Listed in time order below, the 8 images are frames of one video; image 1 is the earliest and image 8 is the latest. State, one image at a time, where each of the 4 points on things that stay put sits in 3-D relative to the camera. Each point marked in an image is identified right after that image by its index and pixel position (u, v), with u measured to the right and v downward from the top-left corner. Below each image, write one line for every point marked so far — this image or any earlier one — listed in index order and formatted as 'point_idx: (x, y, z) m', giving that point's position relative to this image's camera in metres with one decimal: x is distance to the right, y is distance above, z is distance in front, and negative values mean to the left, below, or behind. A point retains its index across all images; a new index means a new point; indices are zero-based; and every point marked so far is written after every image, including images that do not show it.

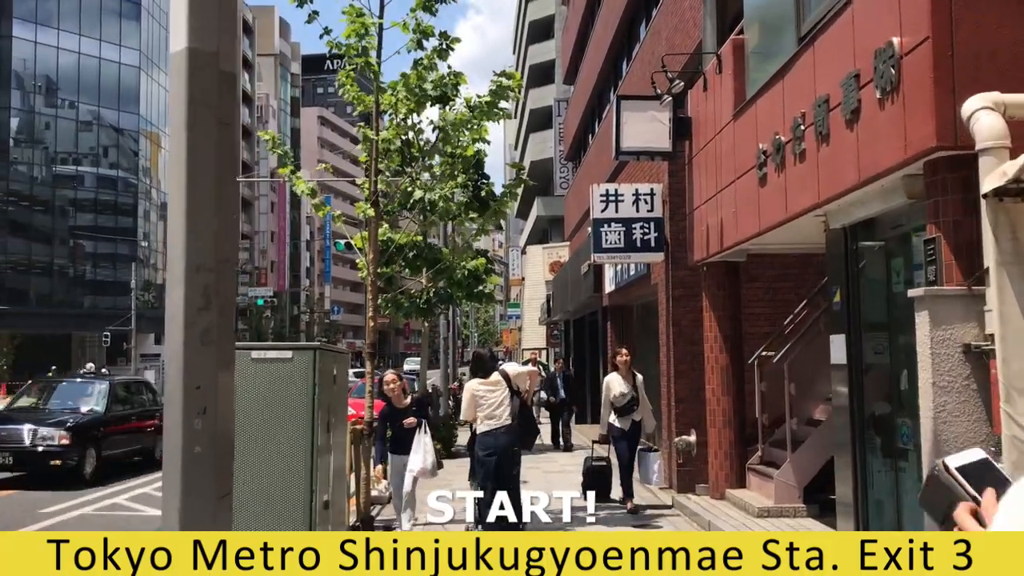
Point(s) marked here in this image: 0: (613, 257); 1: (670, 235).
0: (+1.2, +0.4, +11.1) m
1: (+1.9, +0.6, +11.1) m
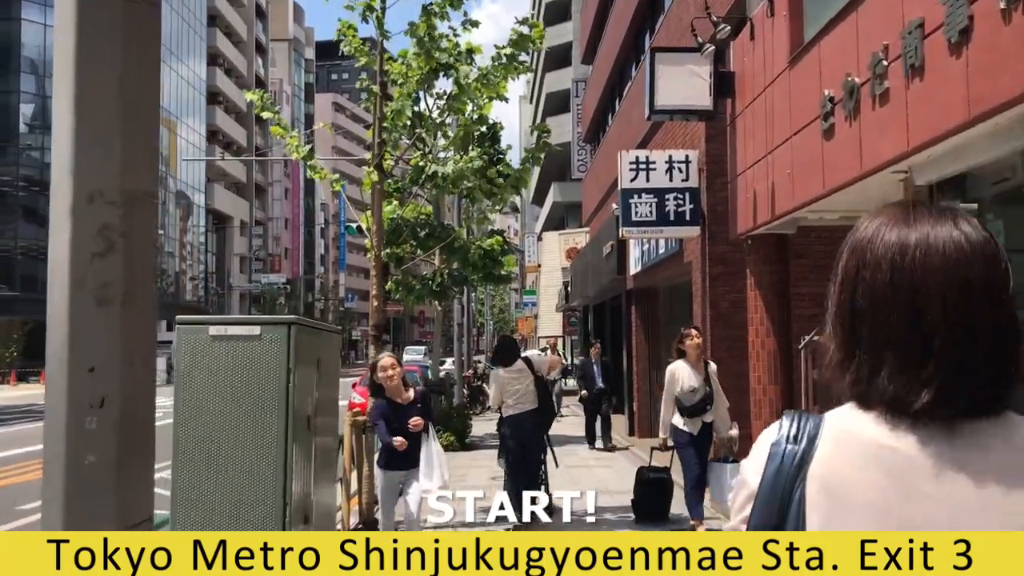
0: (+1.5, +0.7, +10.1) m
1: (+2.2, +0.9, +10.0) m
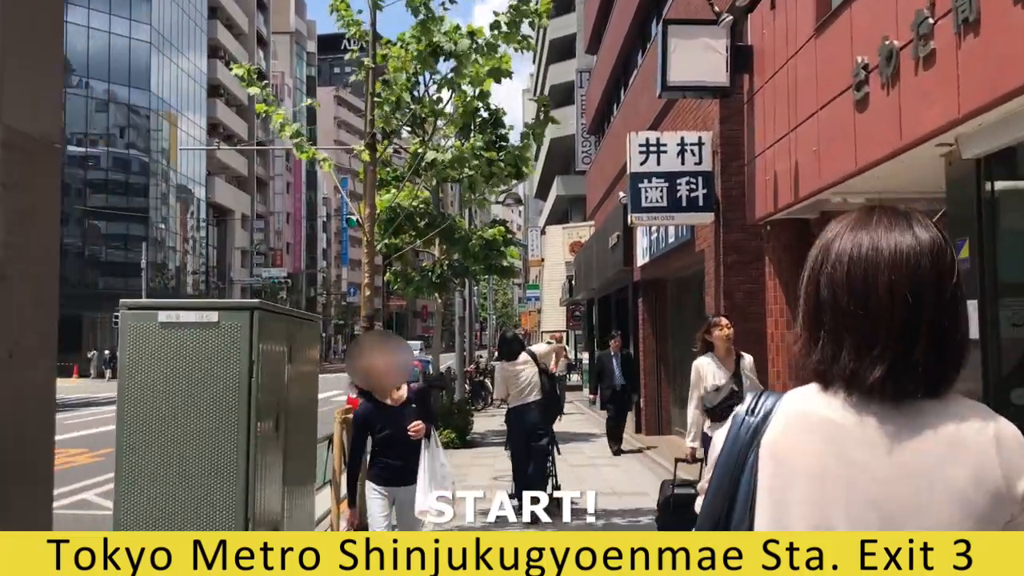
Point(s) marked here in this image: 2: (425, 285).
0: (+1.5, +0.8, +9.5) m
1: (+2.2, +1.0, +9.5) m
2: (-1.5, 0.0, +15.5) m
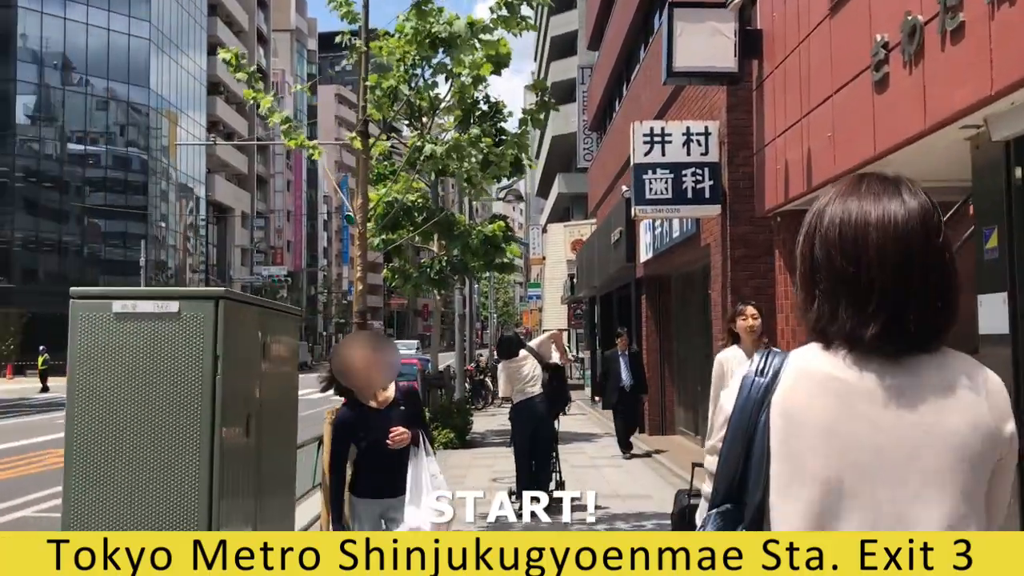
0: (+1.5, +0.8, +9.2) m
1: (+2.2, +1.0, +9.1) m
2: (-1.5, +0.1, +15.2) m
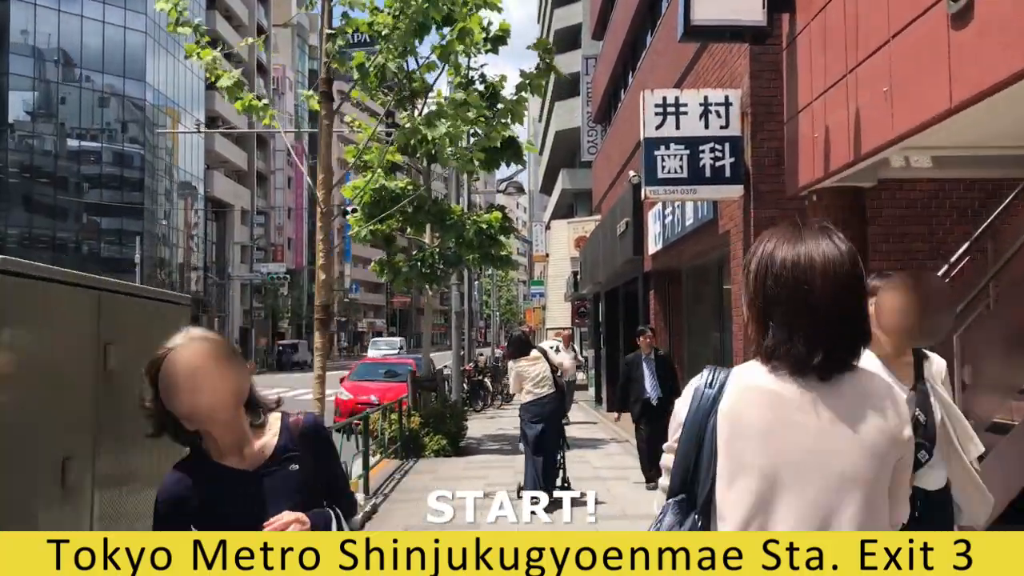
0: (+1.4, +0.9, +8.1) m
1: (+2.1, +1.1, +8.0) m
2: (-1.5, +0.2, +14.1) m
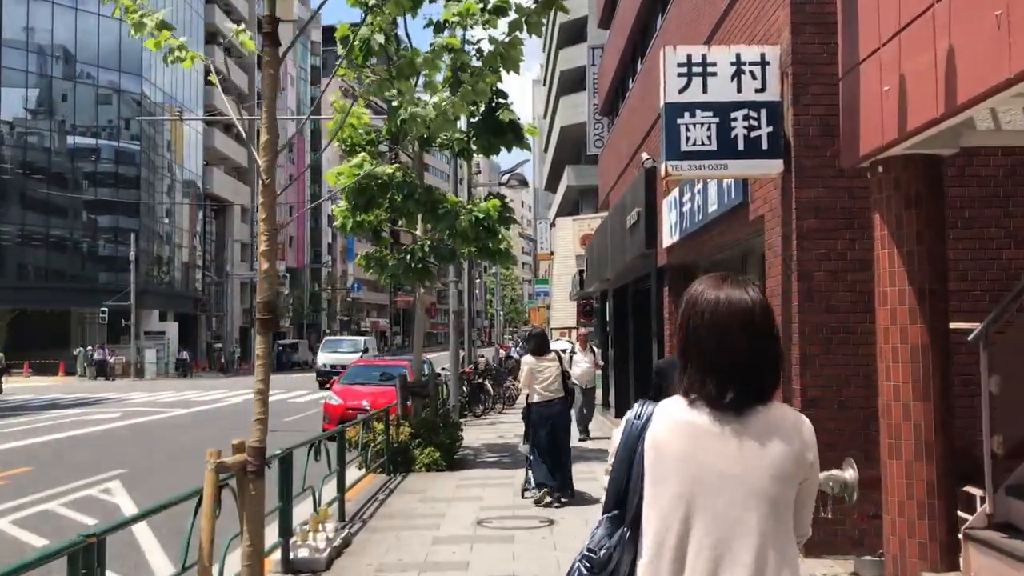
0: (+1.4, +0.9, +6.8) m
1: (+2.1, +1.2, +6.7) m
2: (-1.5, +0.2, +12.8) m
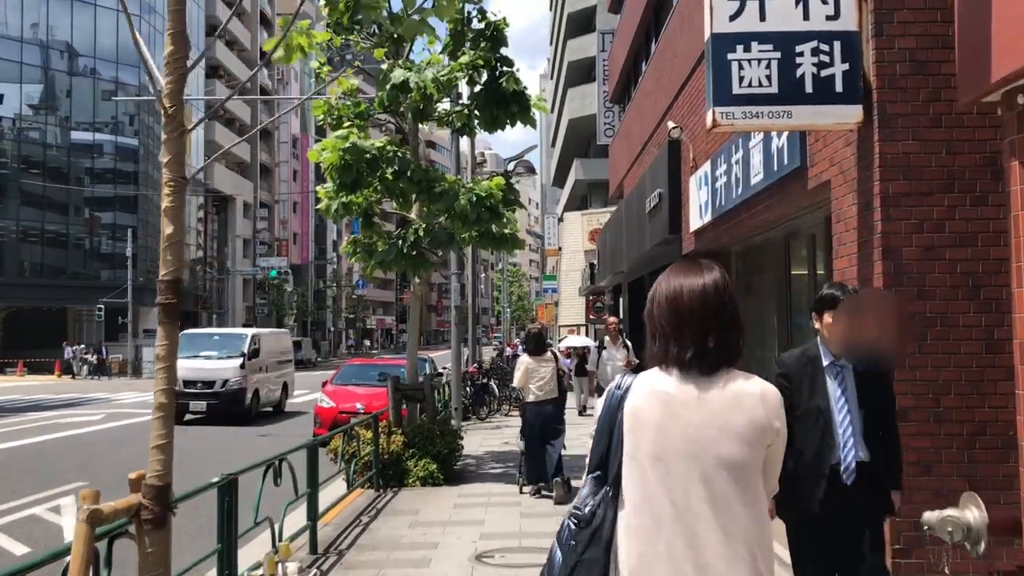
0: (+1.4, +1.0, +5.3) m
1: (+2.1, +1.3, +5.3) m
2: (-1.4, +0.4, +11.4) m
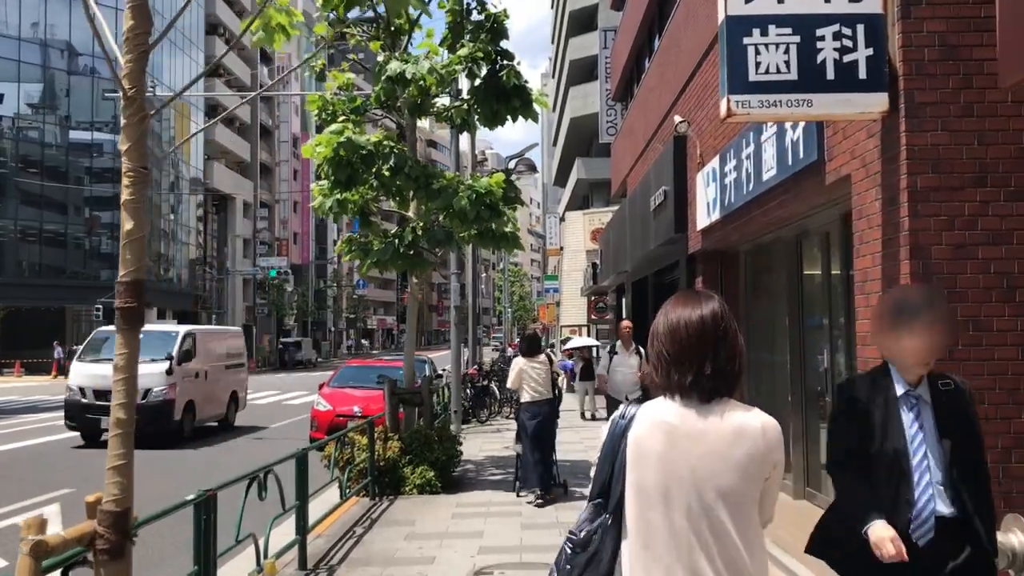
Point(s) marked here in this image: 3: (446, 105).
0: (+1.4, +1.0, +5.0) m
1: (+2.1, +1.3, +4.9) m
2: (-1.4, +0.4, +11.1) m
3: (-0.8, +2.2, +11.0) m
